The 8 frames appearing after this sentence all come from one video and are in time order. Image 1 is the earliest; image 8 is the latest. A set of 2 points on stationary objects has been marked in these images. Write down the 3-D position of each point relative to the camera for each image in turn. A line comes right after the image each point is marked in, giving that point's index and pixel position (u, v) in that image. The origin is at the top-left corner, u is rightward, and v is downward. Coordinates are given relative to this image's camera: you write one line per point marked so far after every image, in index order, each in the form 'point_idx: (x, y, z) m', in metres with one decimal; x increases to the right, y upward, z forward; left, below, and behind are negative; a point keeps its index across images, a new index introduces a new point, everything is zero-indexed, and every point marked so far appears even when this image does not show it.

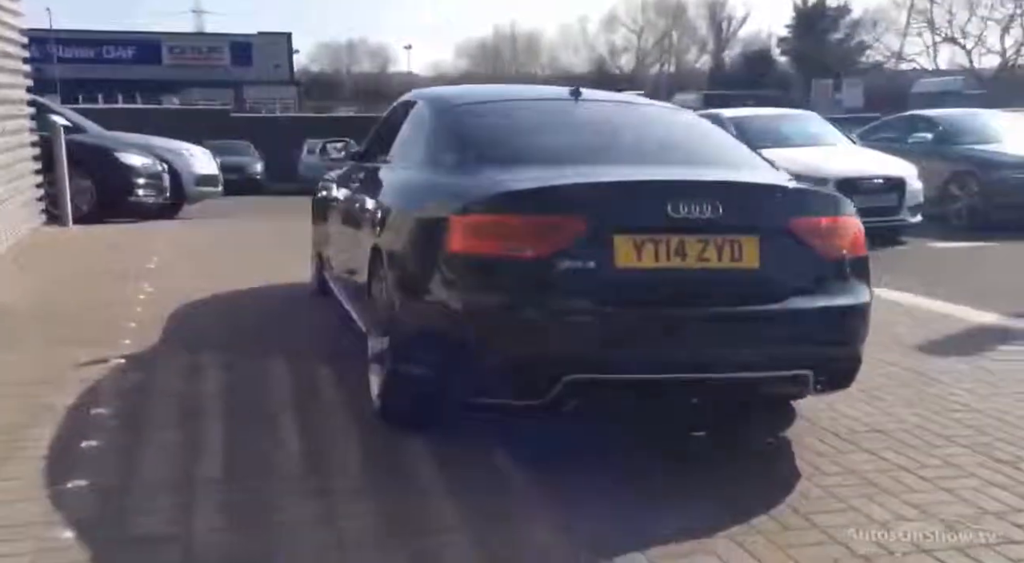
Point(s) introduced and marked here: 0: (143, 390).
0: (-1.7, -0.5, +5.0) m
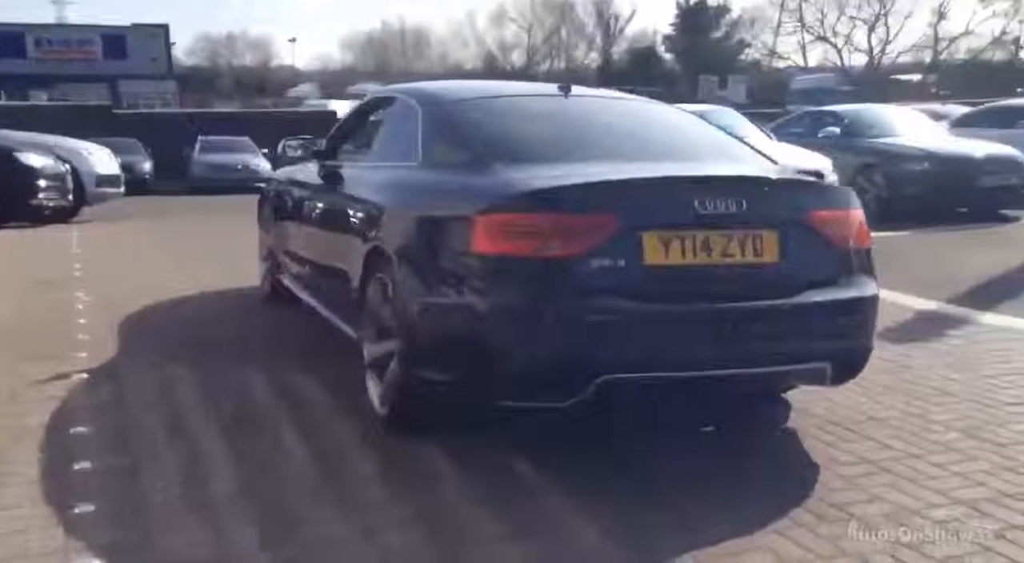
0: (-1.7, -0.6, +4.8) m
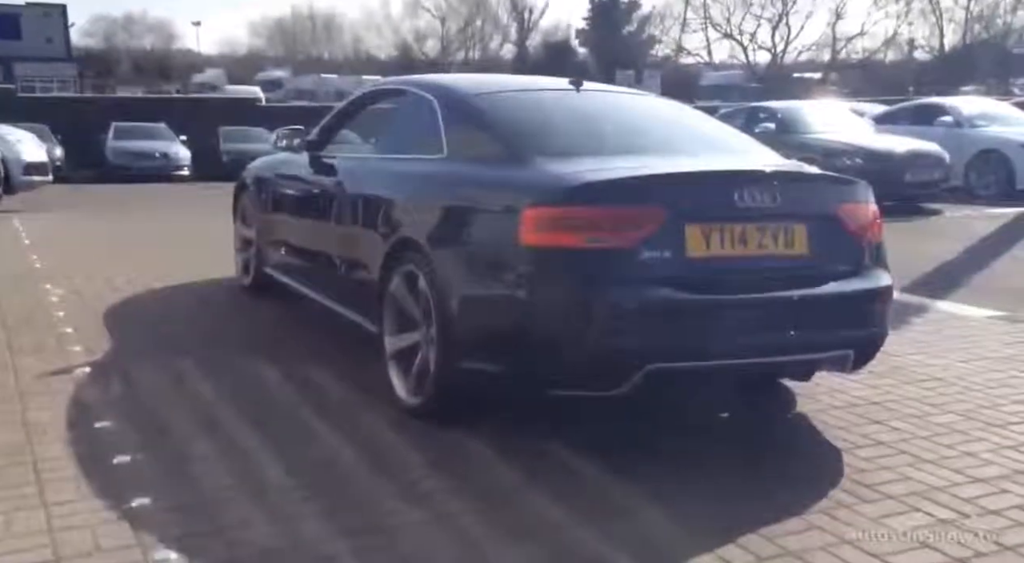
0: (-1.6, -0.5, +4.8) m
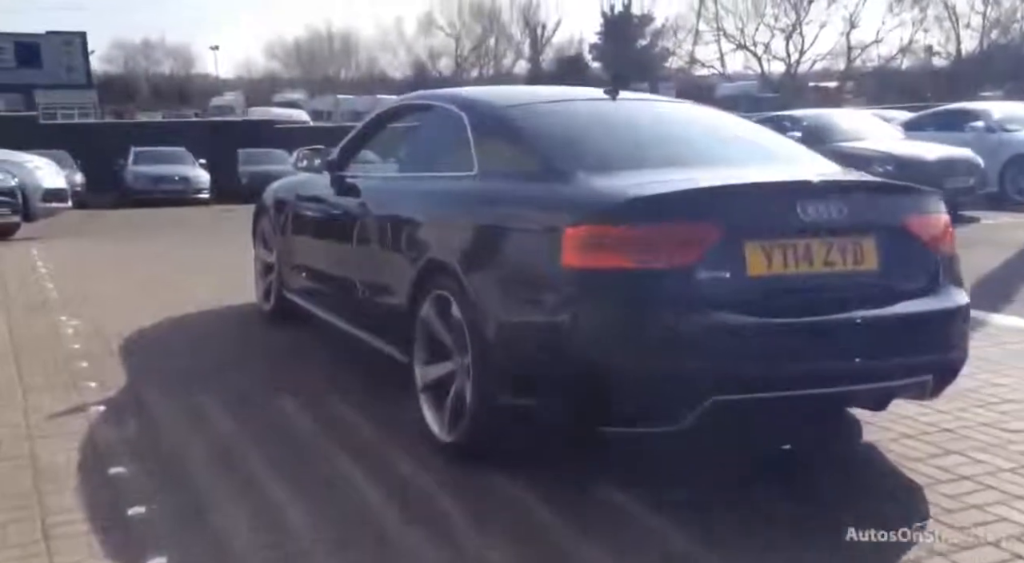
0: (-1.5, -0.6, +4.5) m
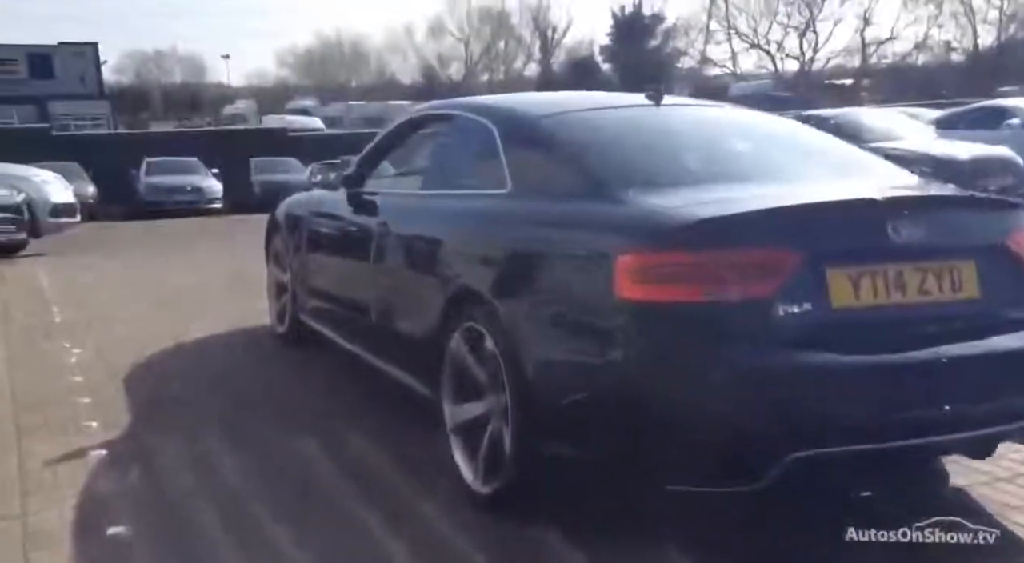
0: (-1.3, -0.8, +4.0) m
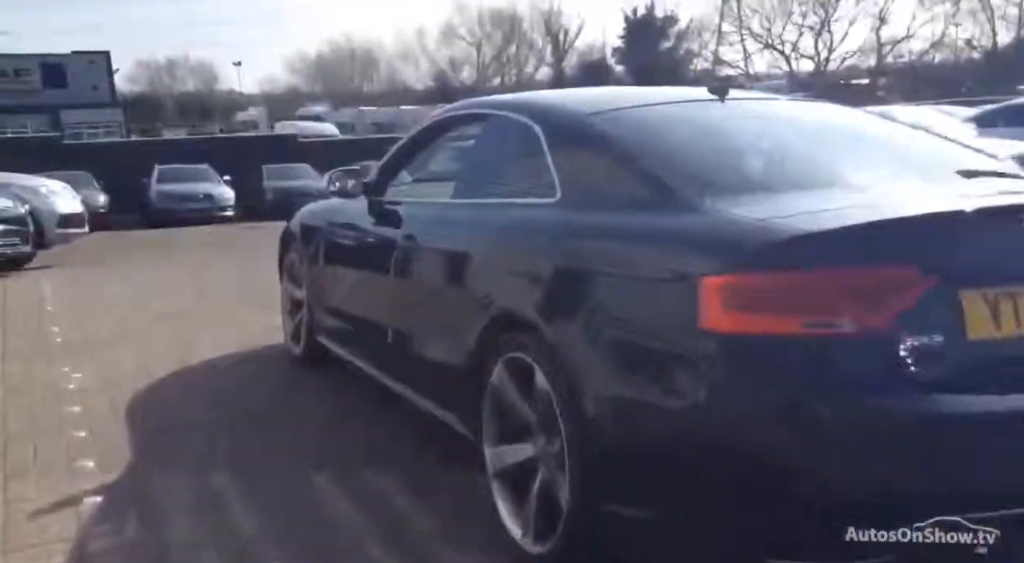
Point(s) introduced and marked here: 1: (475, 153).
0: (-1.1, -0.9, +3.5) m
1: (-0.2, +0.5, +4.5) m
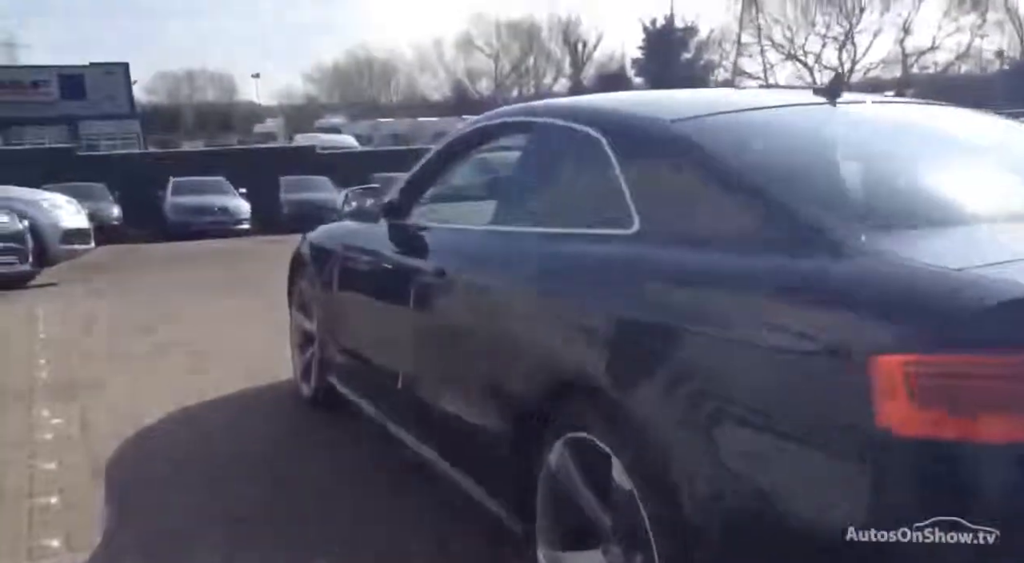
0: (-1.0, -1.0, +2.7) m
1: (0.0, +0.4, +3.8) m
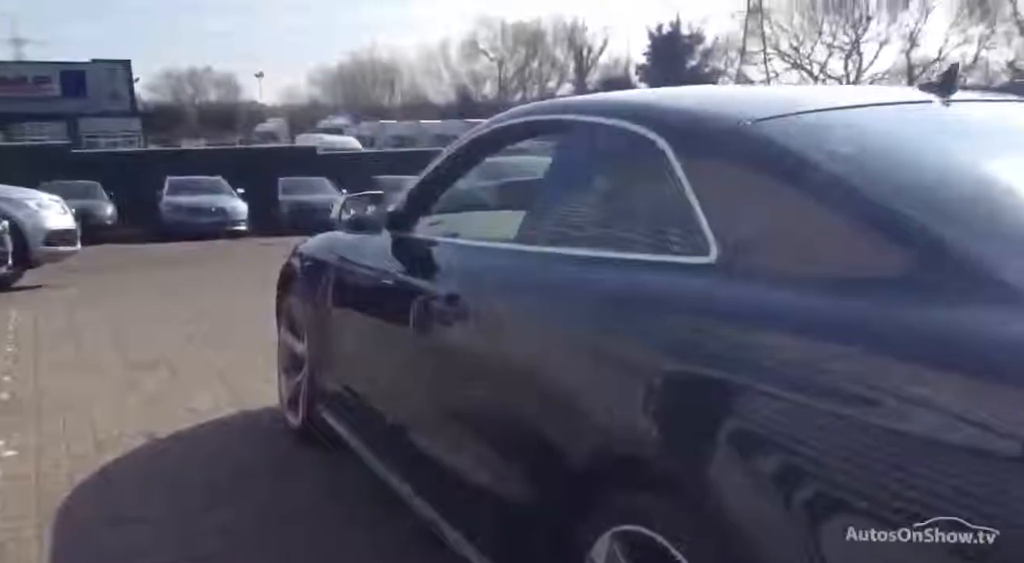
0: (-0.9, -1.1, +2.1) m
1: (+0.1, +0.3, +3.1) m
